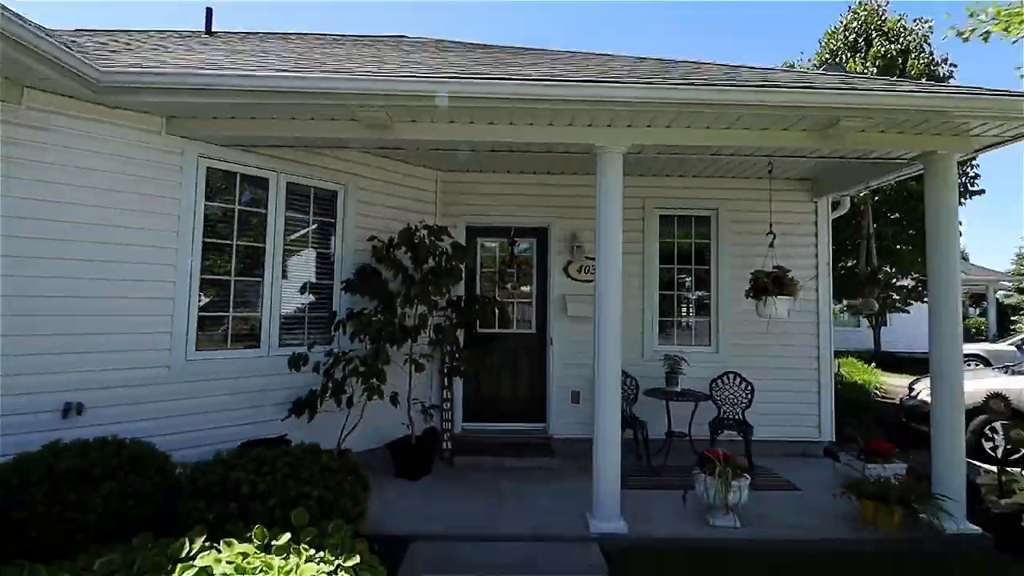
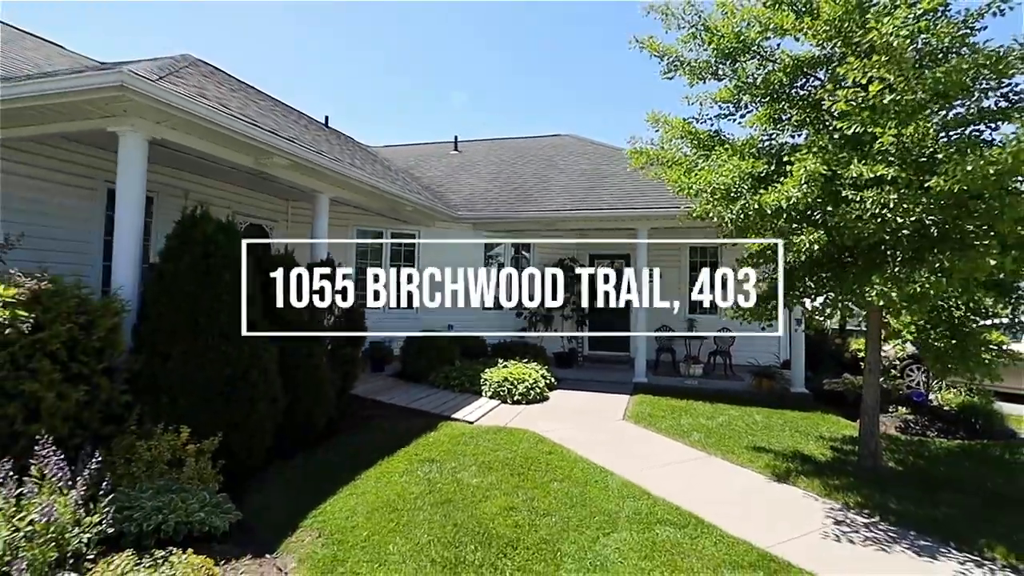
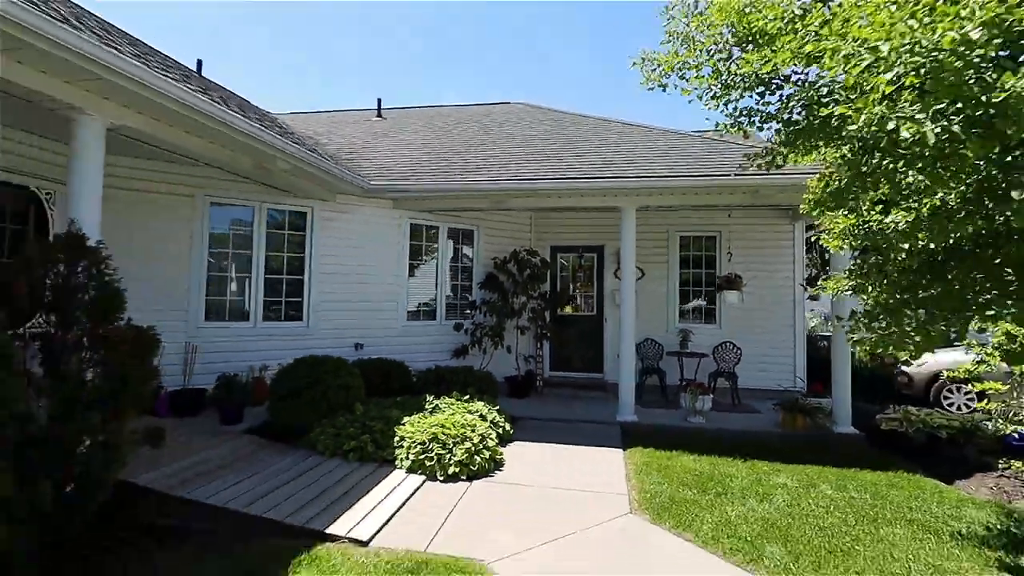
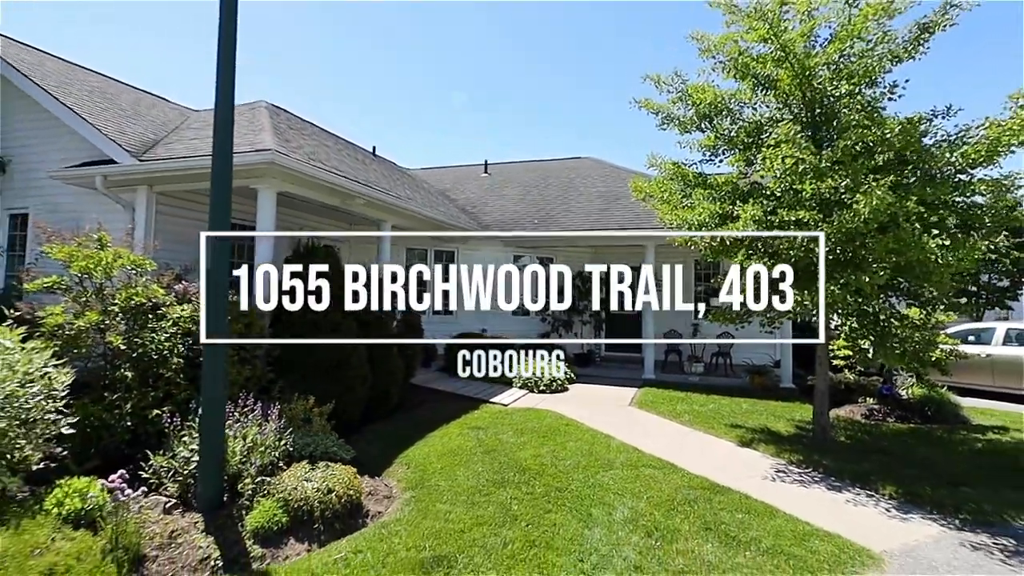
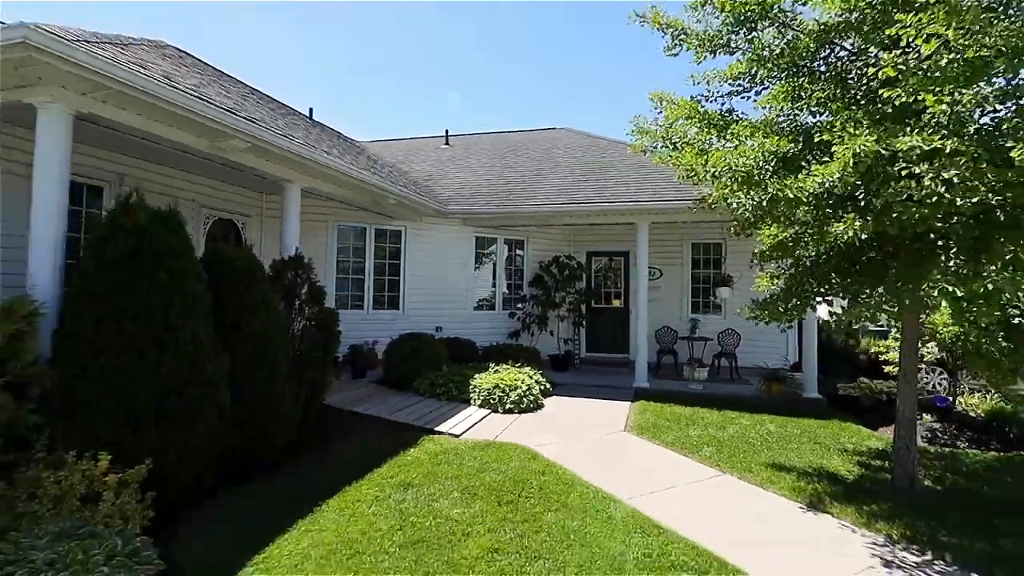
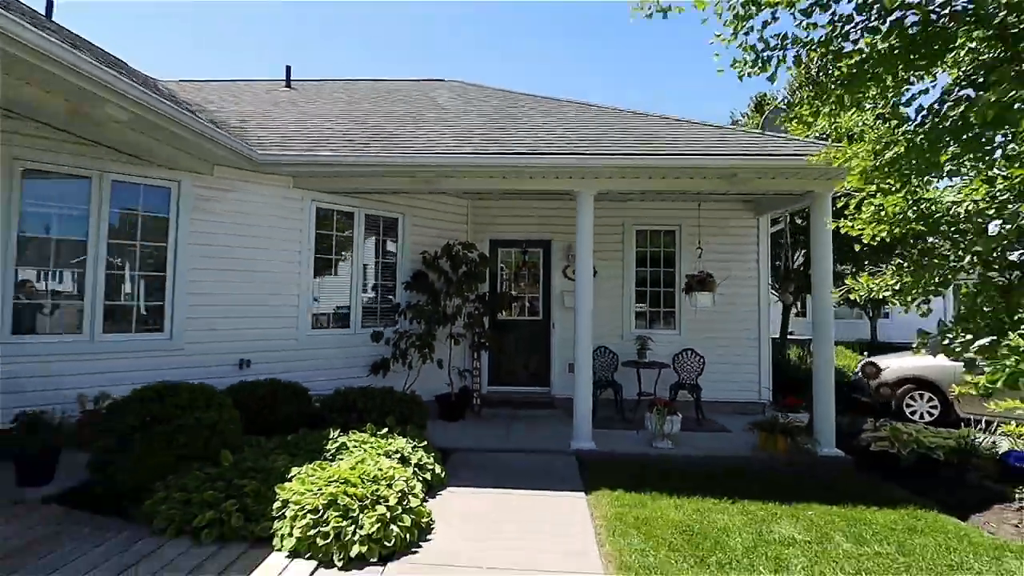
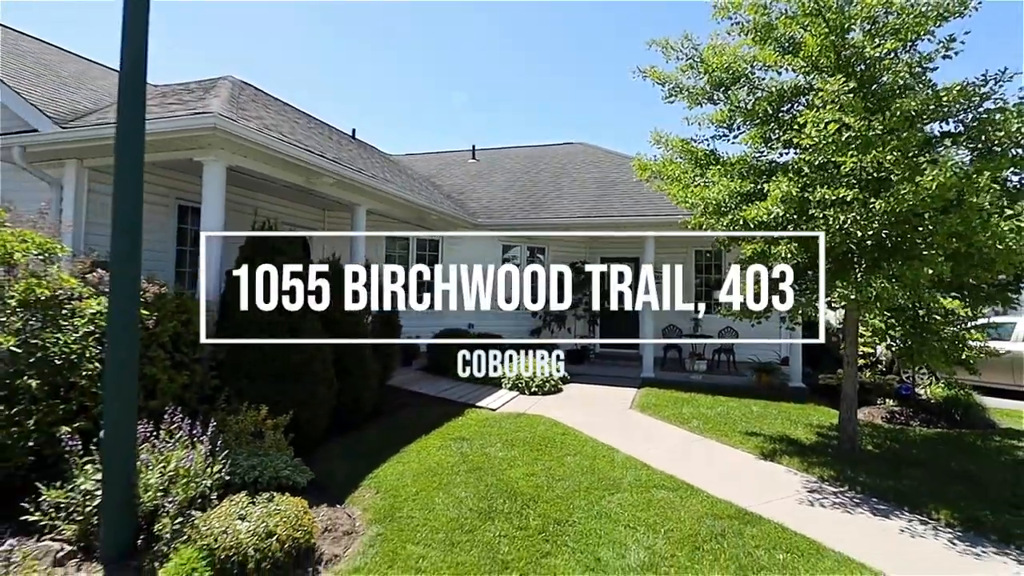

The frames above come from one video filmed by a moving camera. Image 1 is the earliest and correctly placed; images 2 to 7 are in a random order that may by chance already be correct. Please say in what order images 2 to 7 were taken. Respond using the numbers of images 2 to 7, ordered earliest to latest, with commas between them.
6, 3, 5, 2, 7, 4
